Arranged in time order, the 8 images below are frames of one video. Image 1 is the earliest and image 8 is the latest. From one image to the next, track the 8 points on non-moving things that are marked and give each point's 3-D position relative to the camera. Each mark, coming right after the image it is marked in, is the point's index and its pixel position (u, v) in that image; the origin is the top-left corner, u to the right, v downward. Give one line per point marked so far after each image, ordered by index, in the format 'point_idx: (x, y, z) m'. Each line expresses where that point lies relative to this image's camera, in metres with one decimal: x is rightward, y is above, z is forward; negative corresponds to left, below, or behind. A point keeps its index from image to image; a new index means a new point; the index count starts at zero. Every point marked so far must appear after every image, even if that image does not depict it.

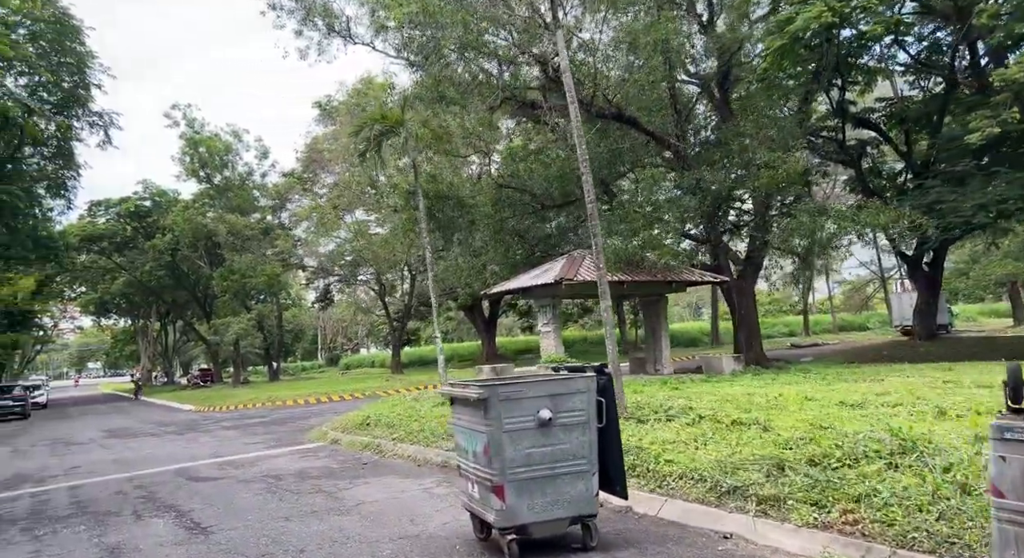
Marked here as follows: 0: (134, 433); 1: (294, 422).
0: (-9.6, -3.9, +18.2) m
1: (-5.1, -3.4, +16.7) m
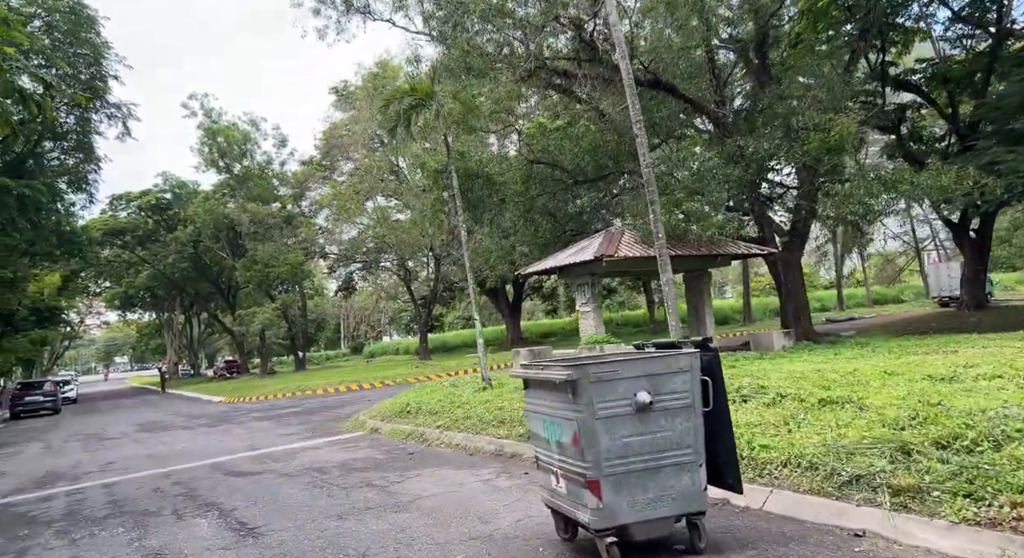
0: (-8.6, -3.7, +17.9) m
1: (-4.2, -3.1, +16.2) m
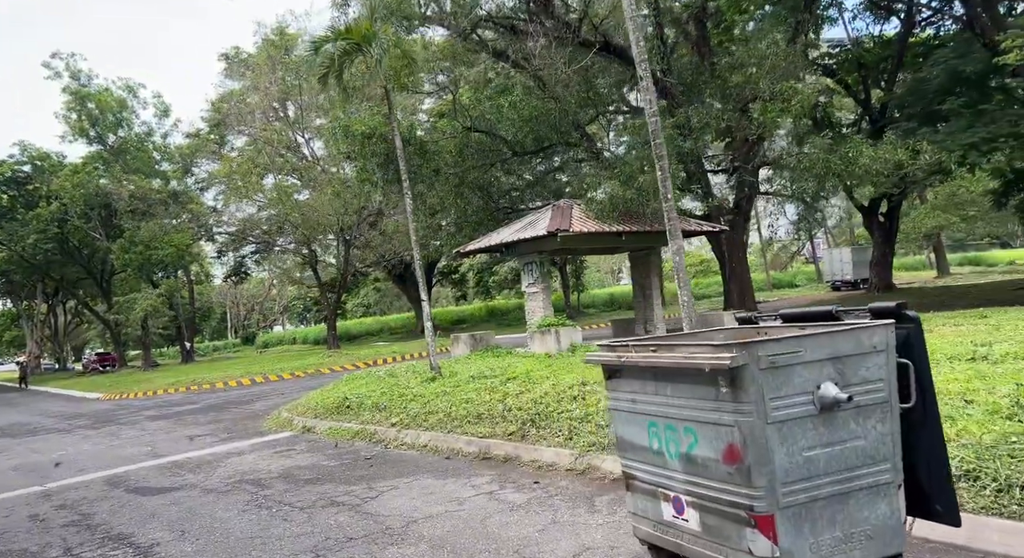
0: (-10.1, -3.2, +15.2) m
1: (-5.4, -2.6, +14.2) m
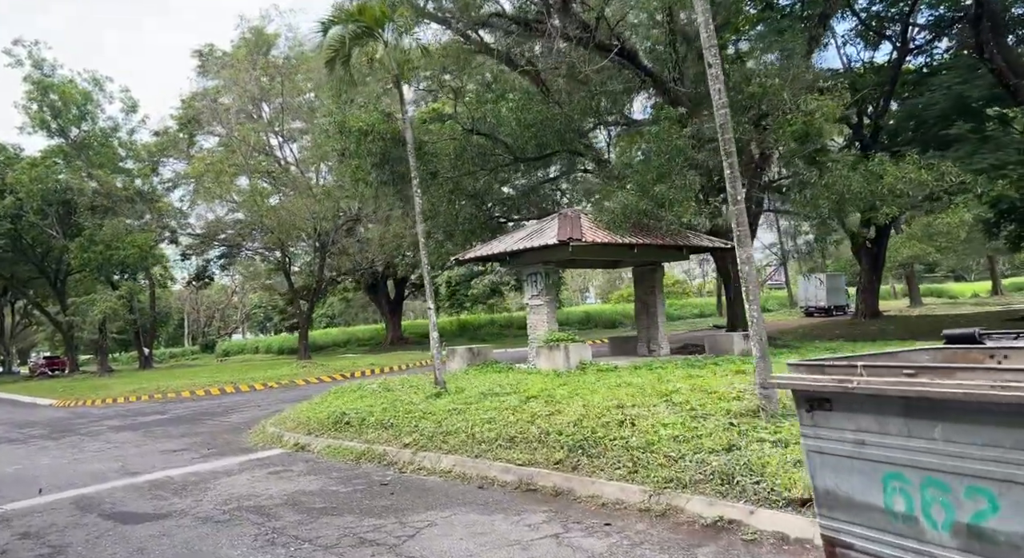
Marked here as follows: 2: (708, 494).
0: (-10.2, -3.1, +13.8) m
1: (-5.5, -2.7, +13.1) m
2: (+1.2, -1.3, +4.5) m
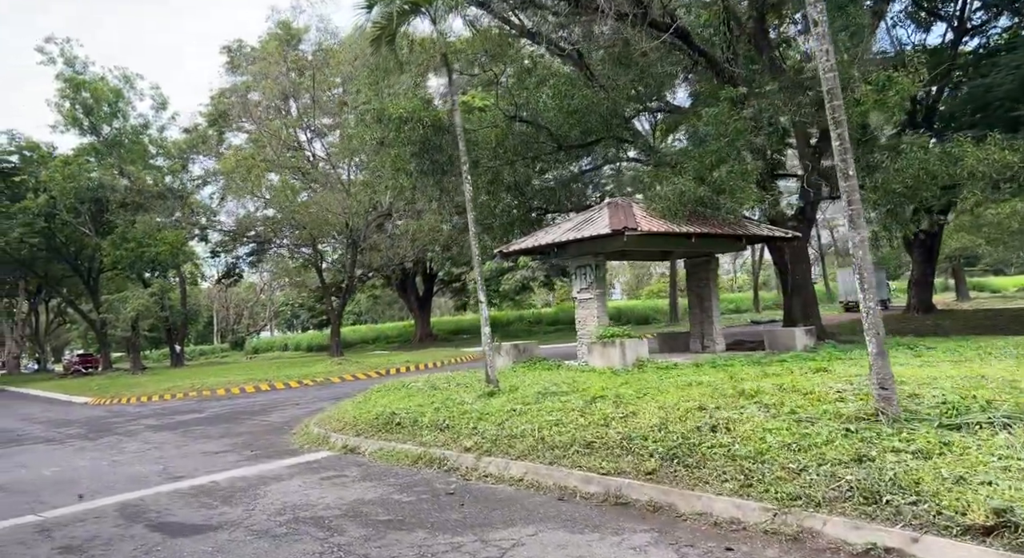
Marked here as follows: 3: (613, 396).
0: (-9.3, -3.0, +13.5) m
1: (-4.6, -2.6, +12.7) m
2: (+1.8, -1.3, +3.8) m
3: (+1.1, -1.3, +8.1) m
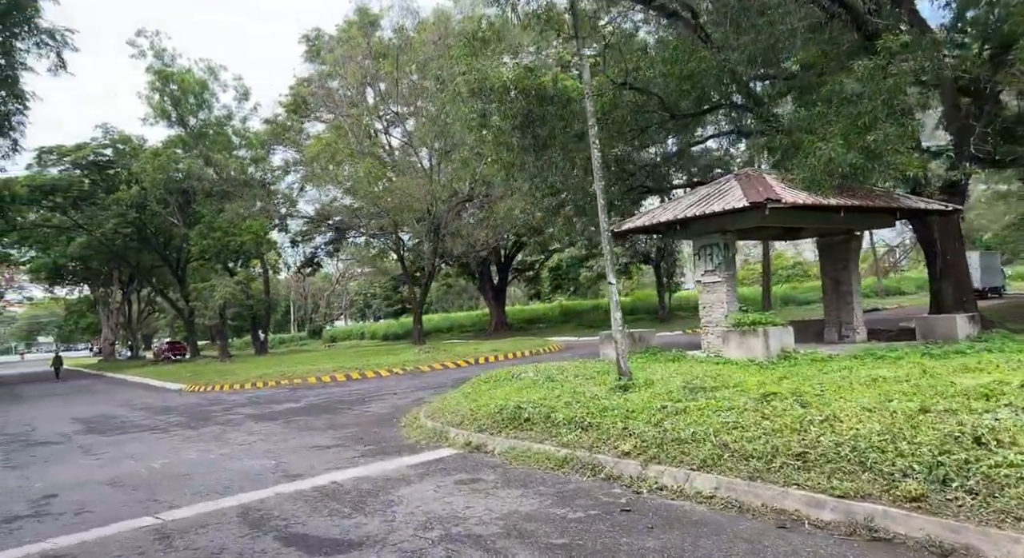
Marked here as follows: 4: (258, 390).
0: (-7.2, -2.8, +13.3) m
1: (-2.7, -2.3, +12.0) m
2: (+2.9, -1.1, +2.6) m
3: (+2.6, -1.1, +6.9) m
4: (-6.6, -2.9, +18.6) m
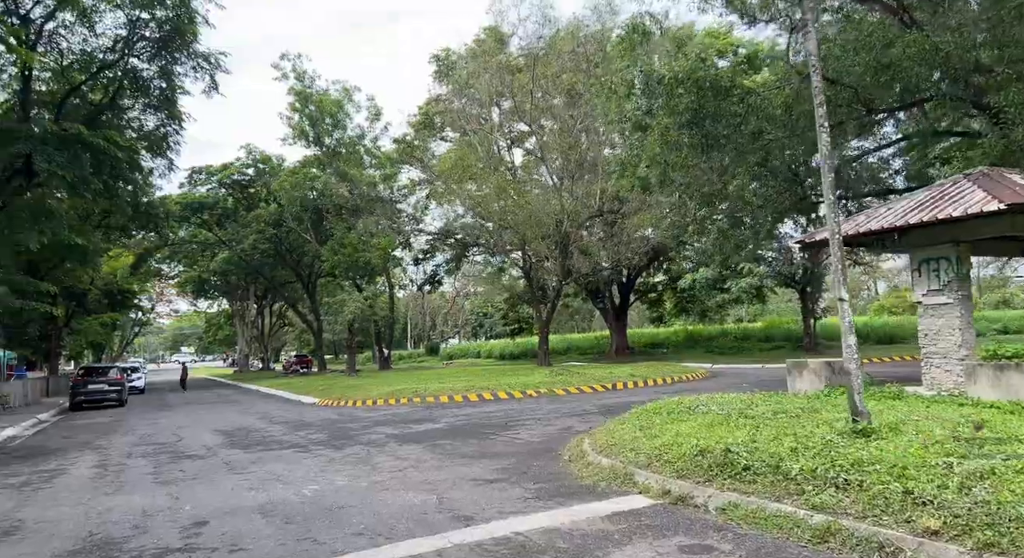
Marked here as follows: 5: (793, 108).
0: (-4.4, -2.9, +12.8) m
1: (-0.1, -2.5, +10.8) m
2: (+4.0, -1.1, +0.7) m
3: (+4.4, -1.2, +5.0) m
4: (-3.0, -3.2, +18.0) m
5: (+5.0, +3.0, +12.7) m
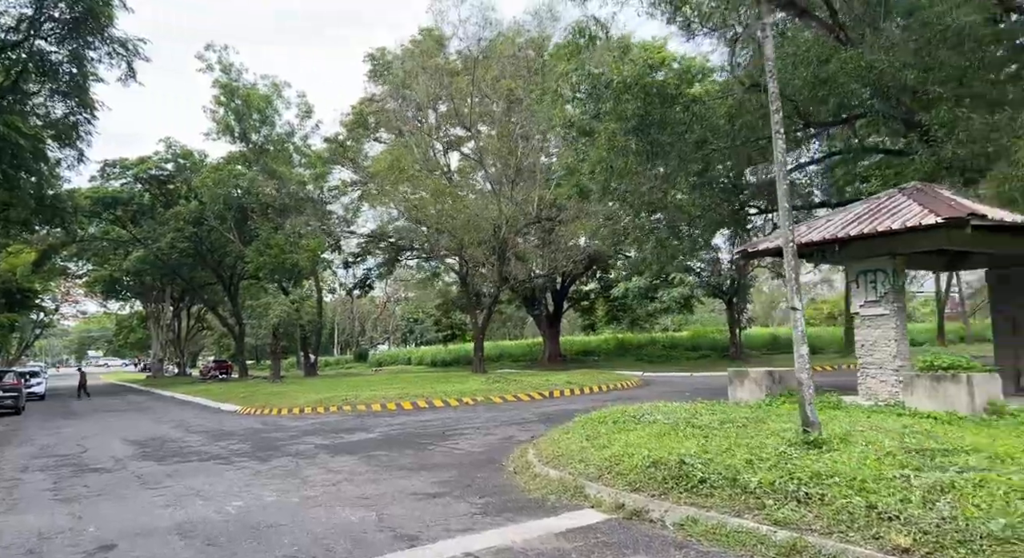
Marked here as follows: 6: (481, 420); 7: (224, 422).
0: (-5.5, -2.9, +11.9) m
1: (-0.9, -2.5, +10.4) m
2: (+4.1, -1.2, +0.7) m
3: (+4.1, -1.3, +5.1) m
4: (-4.6, -3.3, +17.2) m
5: (+4.0, +2.8, +12.9) m
6: (-0.5, -2.8, +14.6) m
7: (-7.0, -3.5, +17.3) m
